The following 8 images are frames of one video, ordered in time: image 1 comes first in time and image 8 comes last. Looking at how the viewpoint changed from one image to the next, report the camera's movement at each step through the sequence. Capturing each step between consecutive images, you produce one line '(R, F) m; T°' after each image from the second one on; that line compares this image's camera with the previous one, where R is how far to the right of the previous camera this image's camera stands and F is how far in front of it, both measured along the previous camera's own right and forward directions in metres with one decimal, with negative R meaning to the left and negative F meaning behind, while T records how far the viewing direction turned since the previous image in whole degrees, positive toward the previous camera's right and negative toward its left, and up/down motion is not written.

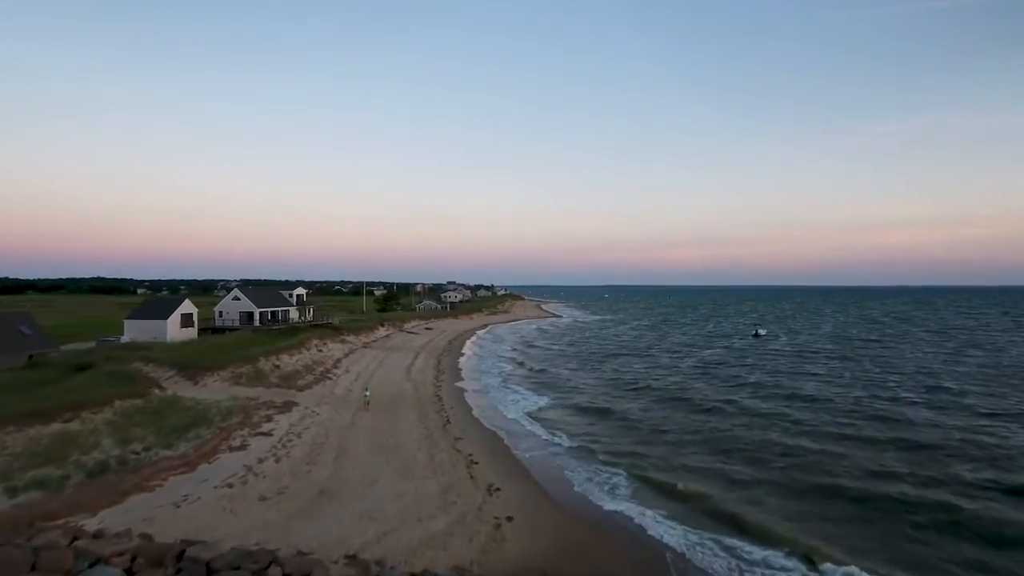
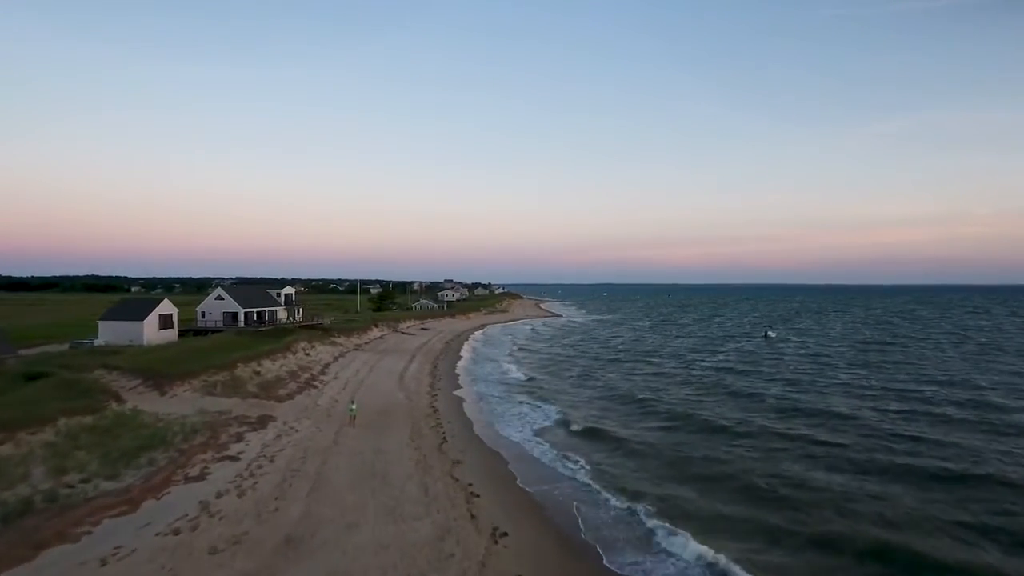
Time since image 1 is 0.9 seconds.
(-0.2, +3.1) m; 0°
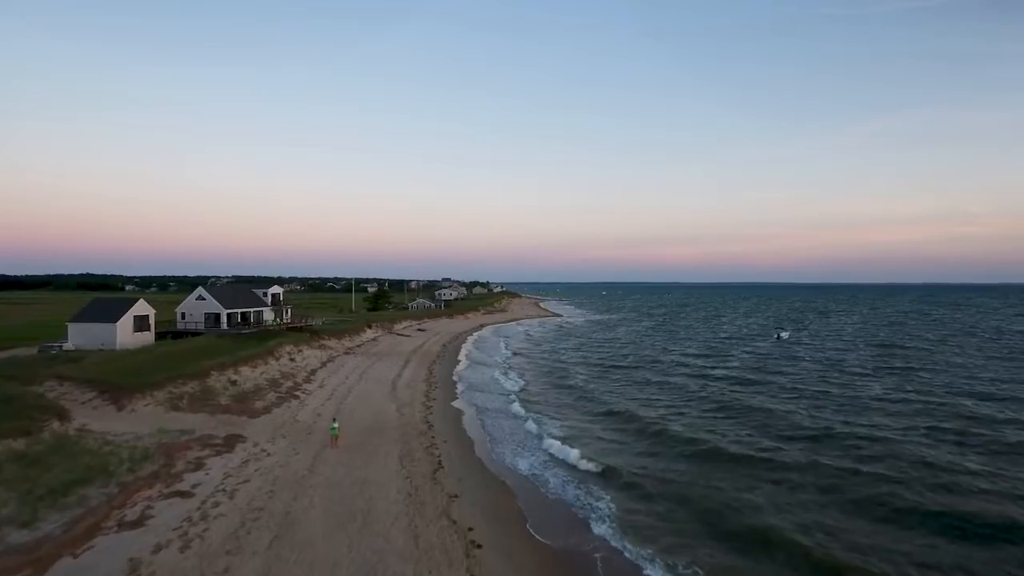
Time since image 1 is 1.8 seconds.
(-0.2, +3.2) m; 0°
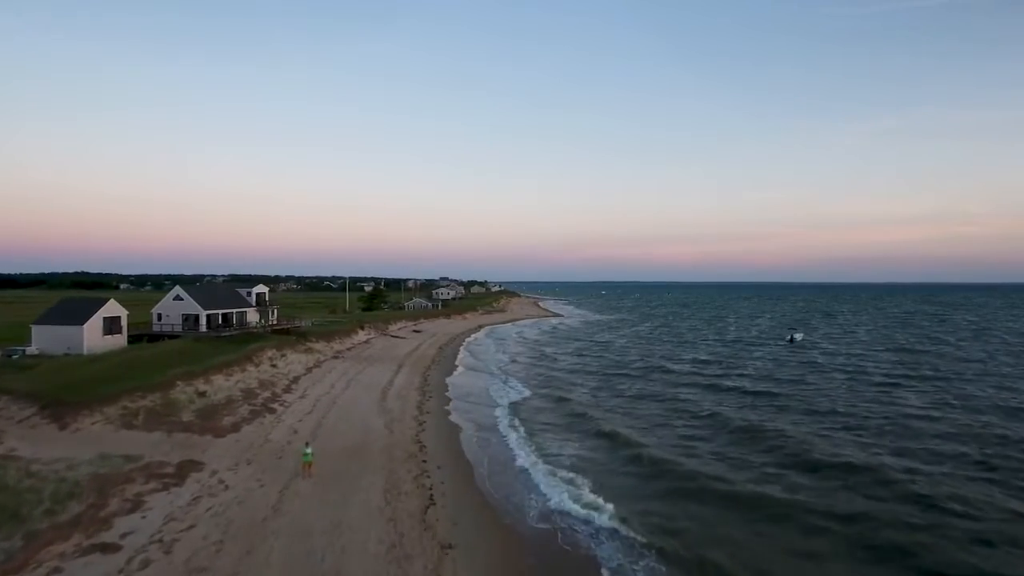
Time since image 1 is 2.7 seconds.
(-0.2, +3.2) m; 0°
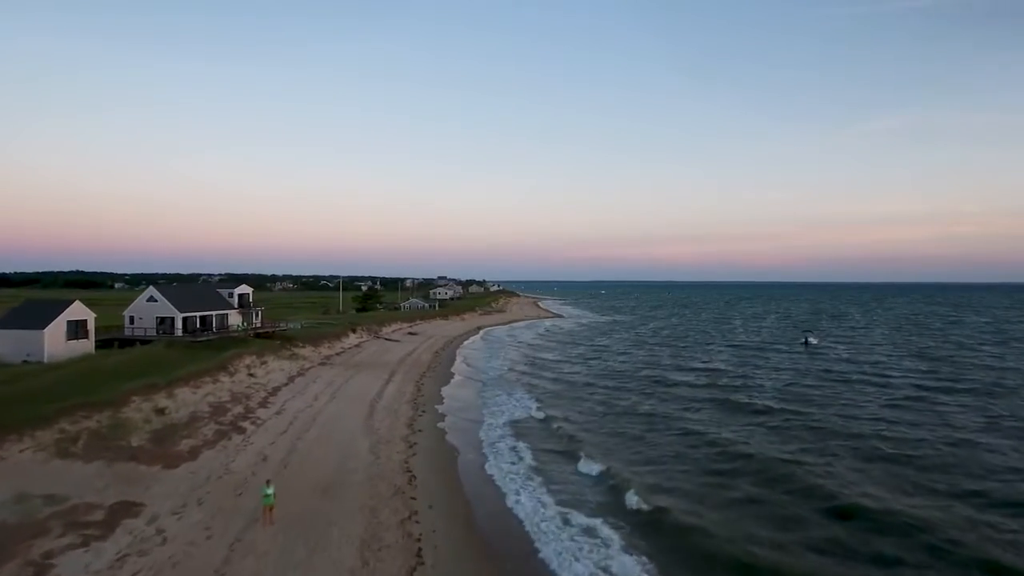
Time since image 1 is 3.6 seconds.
(-0.1, +3.2) m; 0°
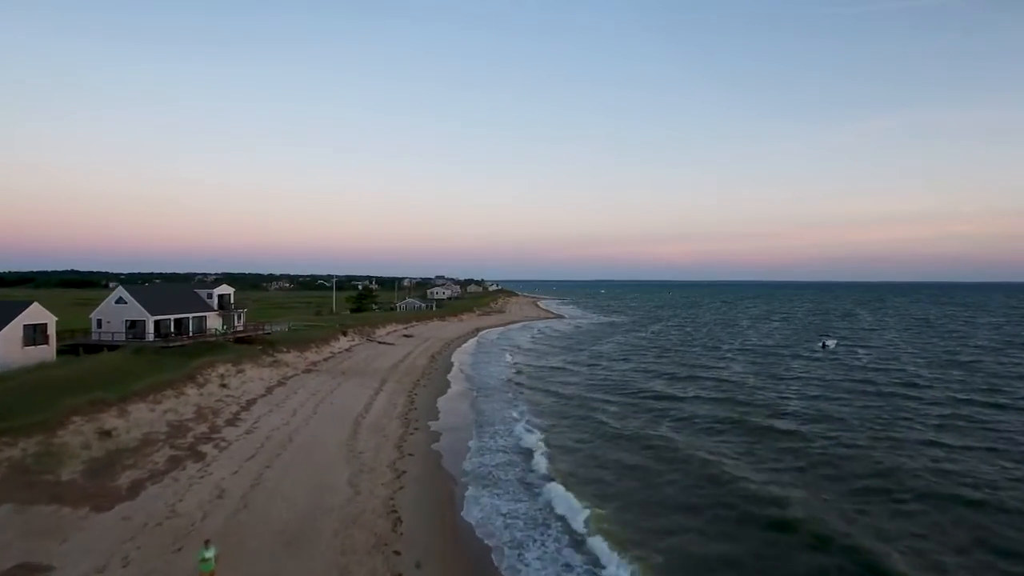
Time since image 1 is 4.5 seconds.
(-0.2, +3.3) m; 0°
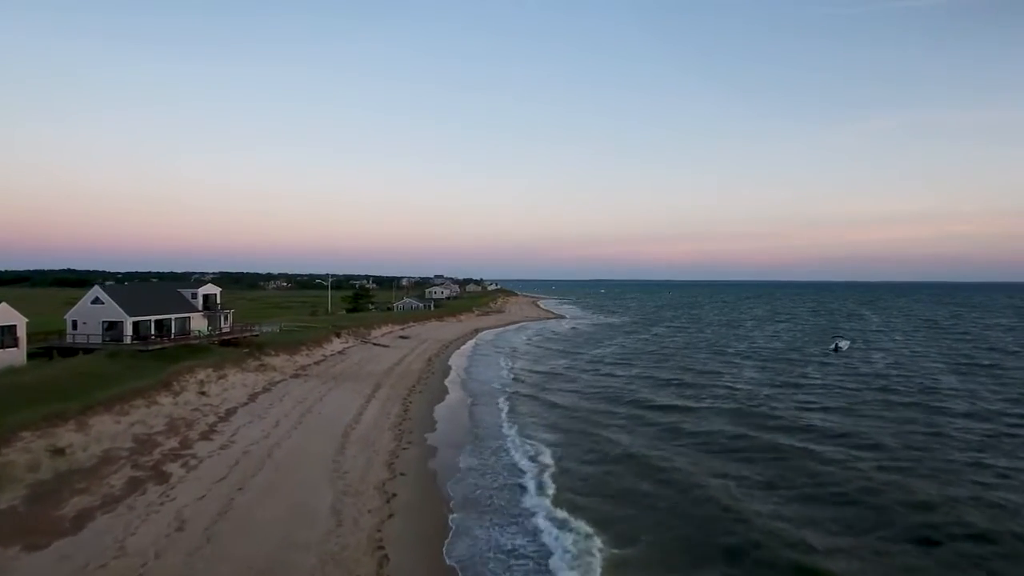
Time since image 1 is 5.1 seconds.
(-0.1, +2.2) m; 0°
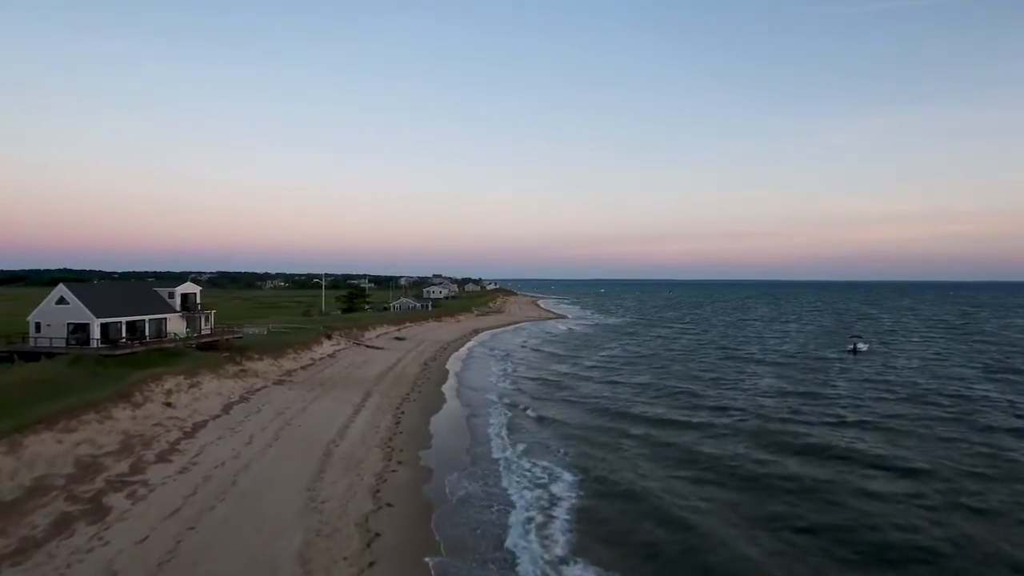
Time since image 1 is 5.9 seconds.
(-0.1, +2.8) m; 0°
